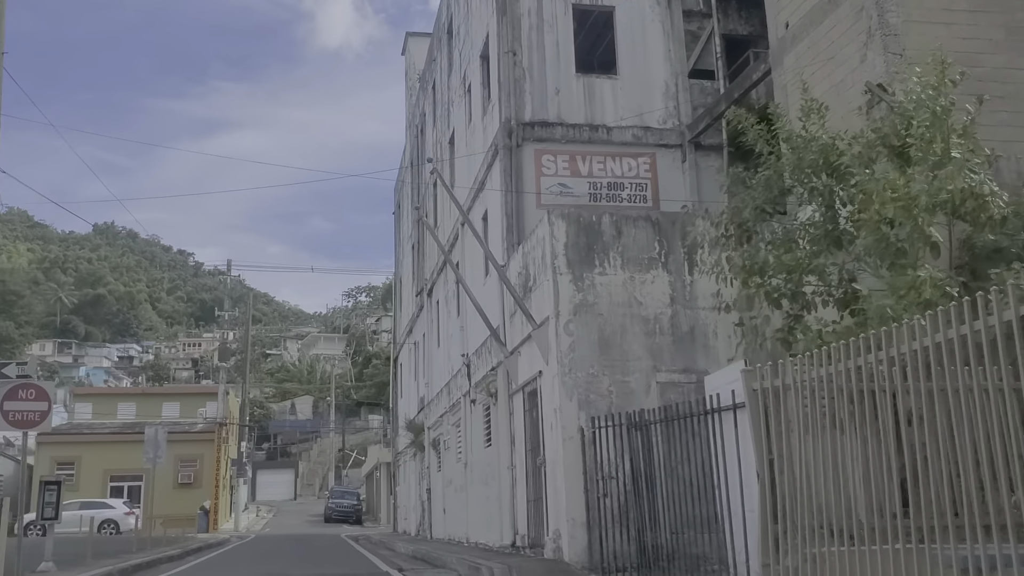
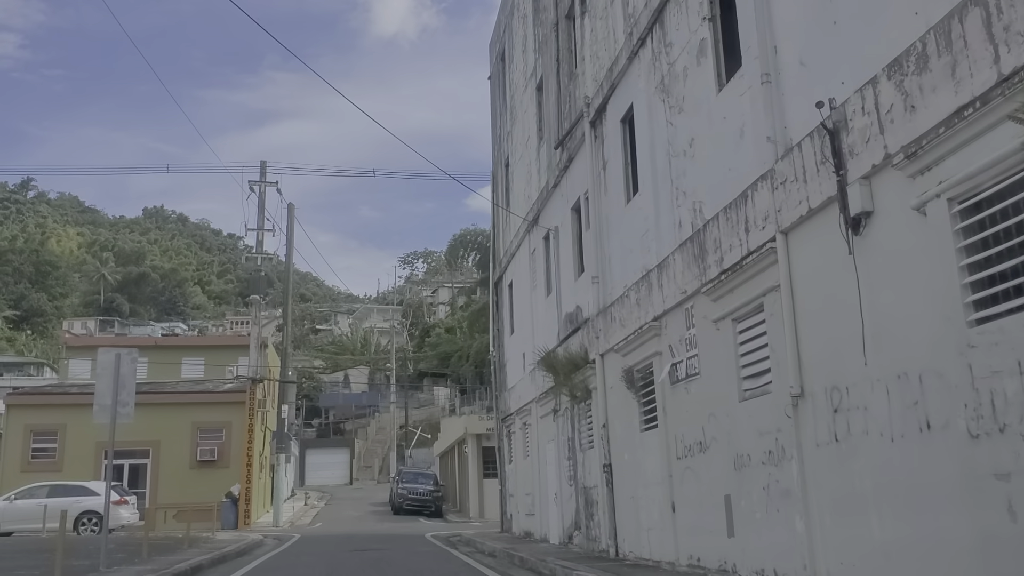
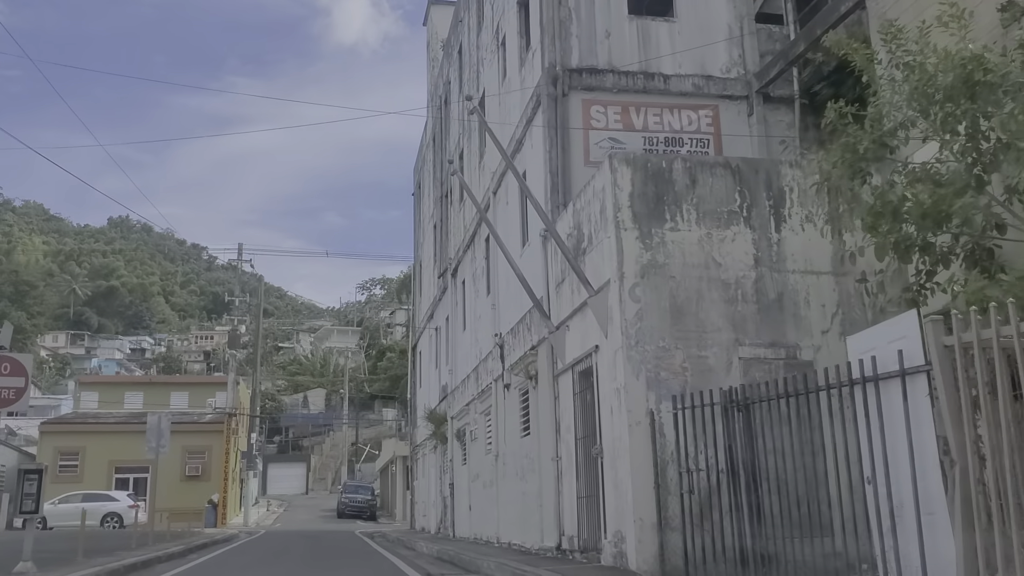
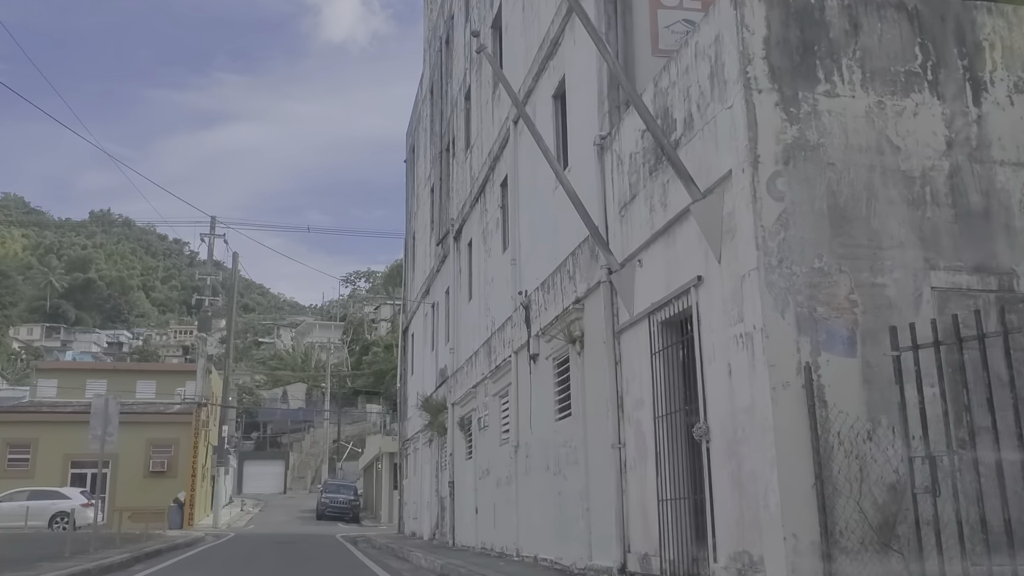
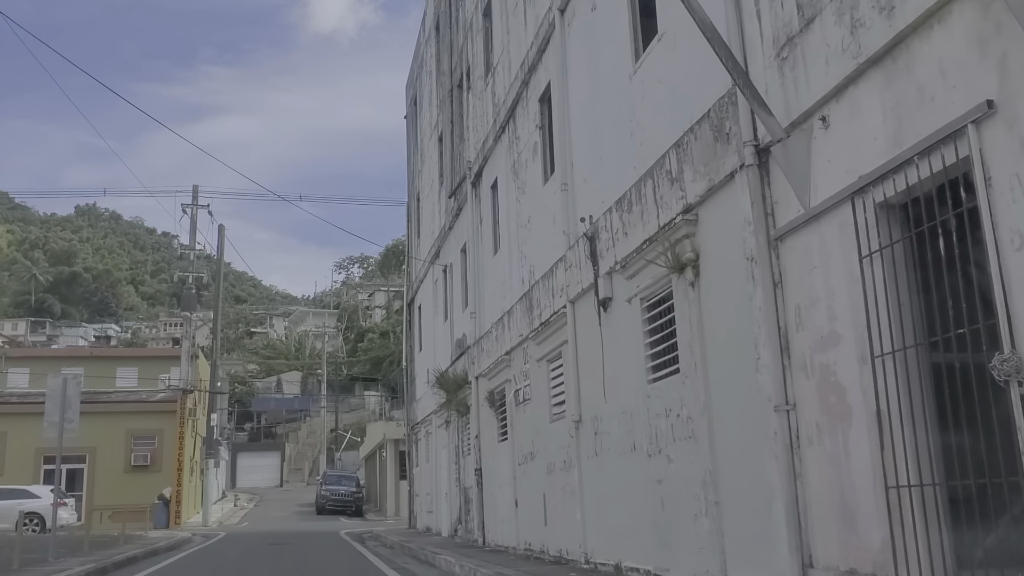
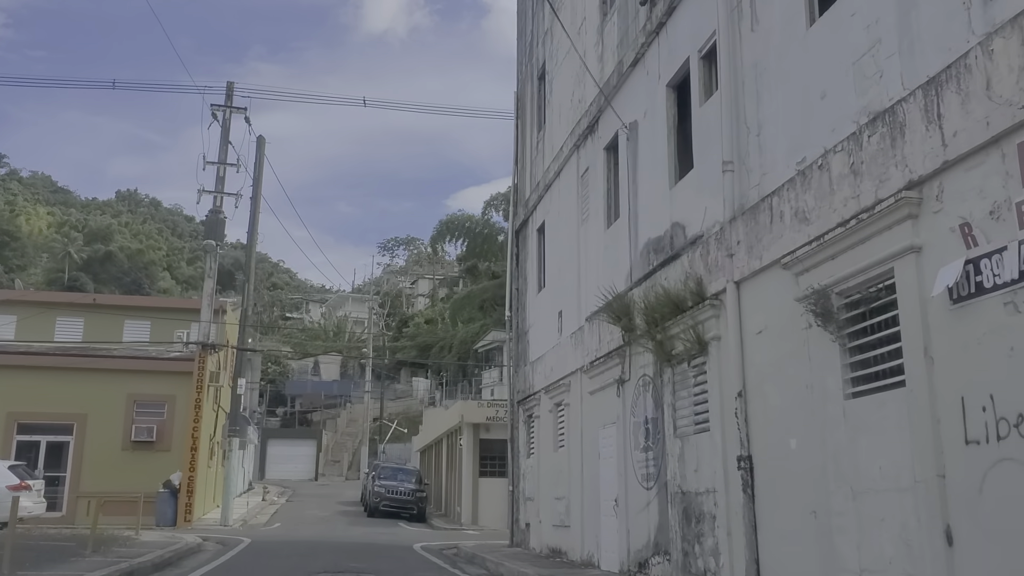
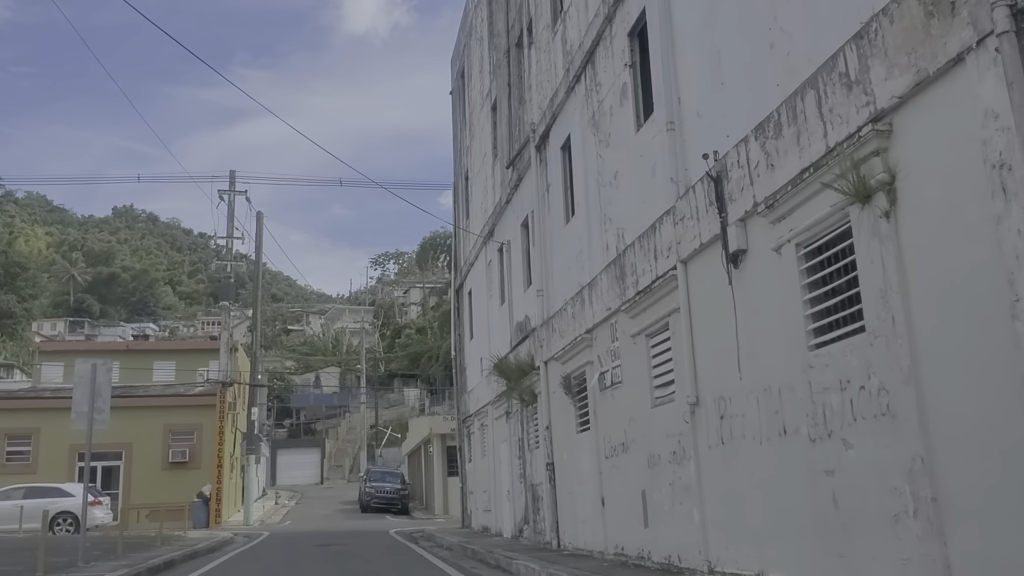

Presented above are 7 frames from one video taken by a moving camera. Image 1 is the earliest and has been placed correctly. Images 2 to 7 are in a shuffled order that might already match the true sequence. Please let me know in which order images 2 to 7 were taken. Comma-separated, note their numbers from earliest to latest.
3, 4, 5, 7, 2, 6
